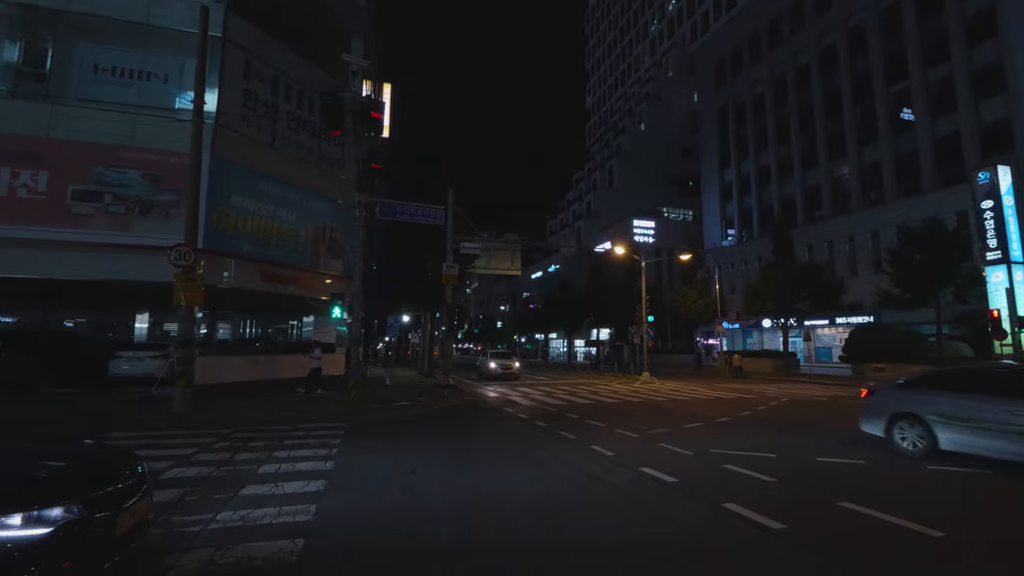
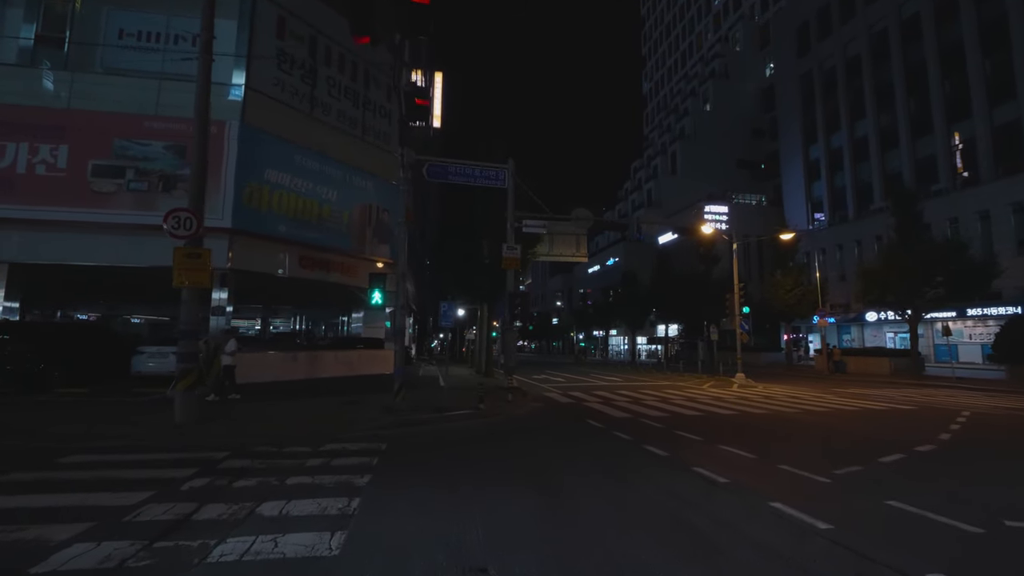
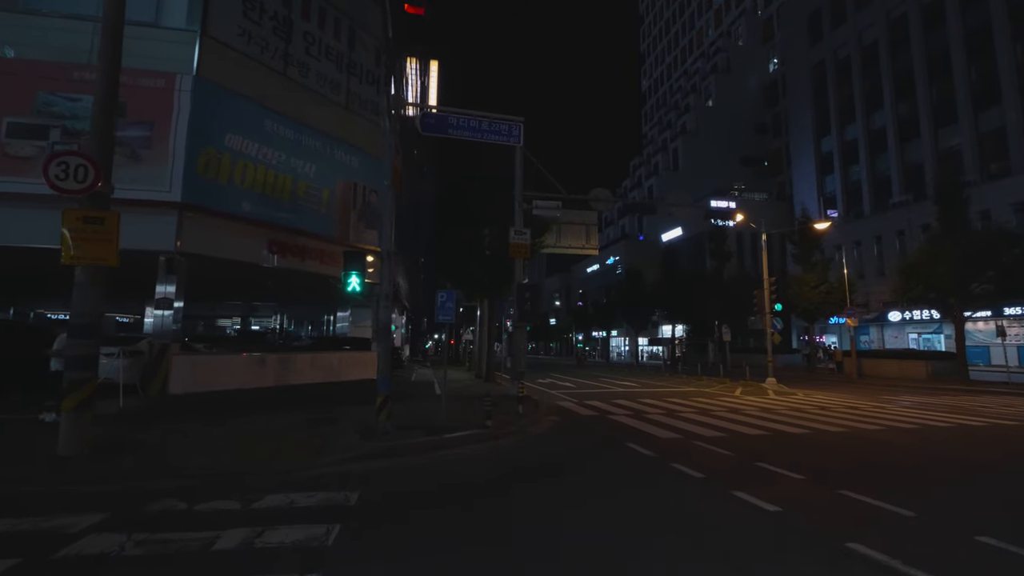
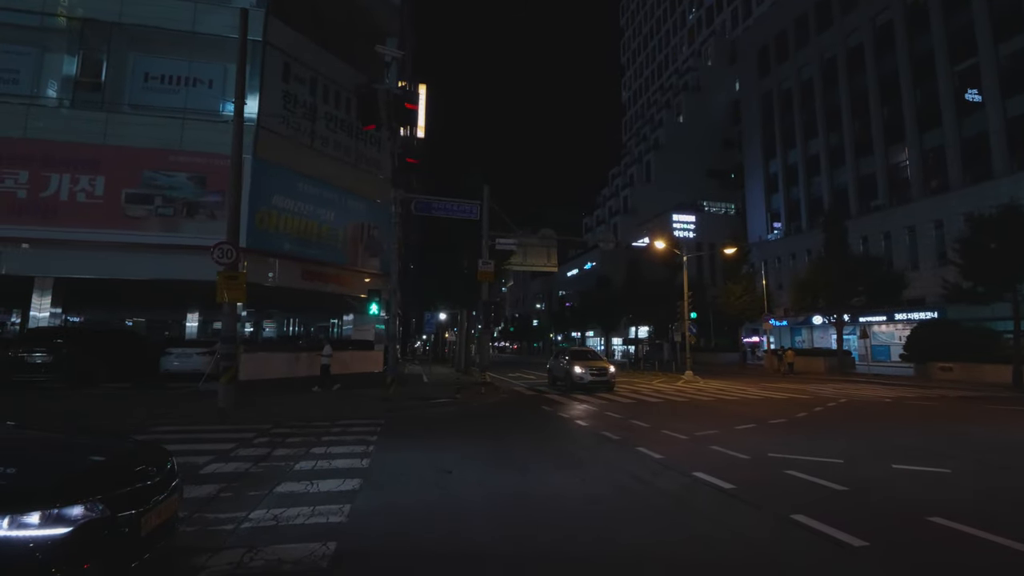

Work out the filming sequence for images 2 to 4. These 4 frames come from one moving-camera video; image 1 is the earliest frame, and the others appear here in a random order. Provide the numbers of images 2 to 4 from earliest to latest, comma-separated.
4, 2, 3
